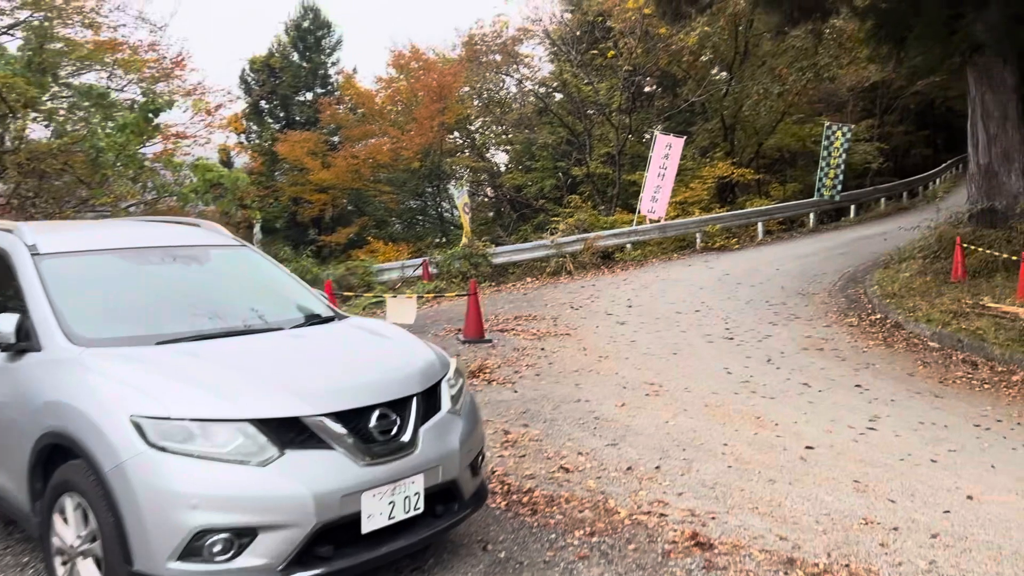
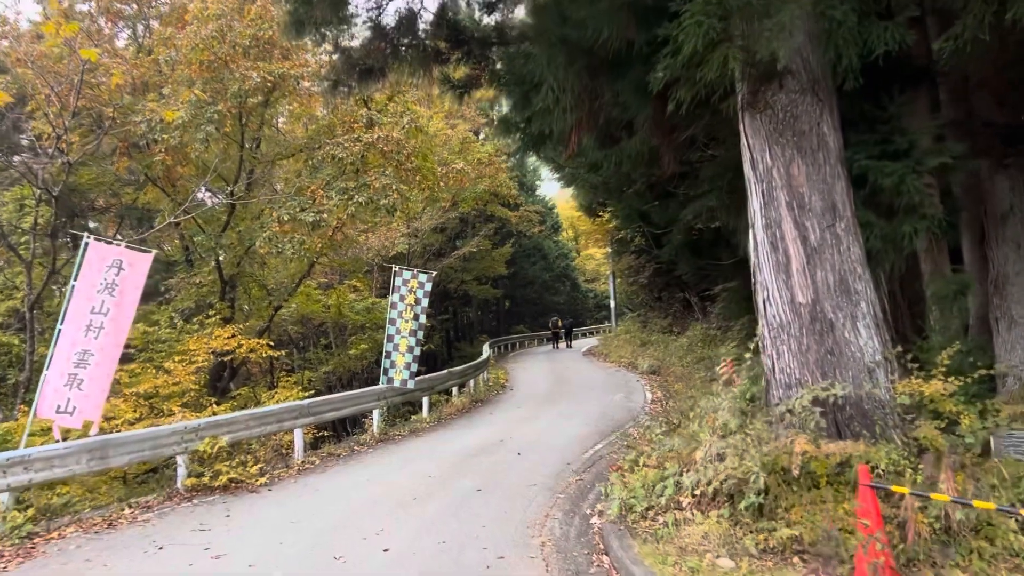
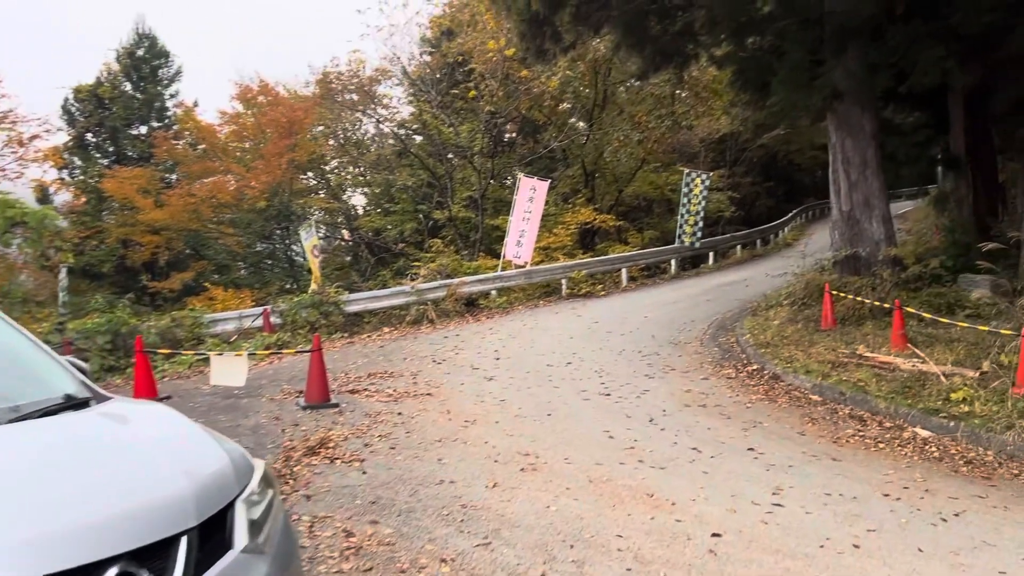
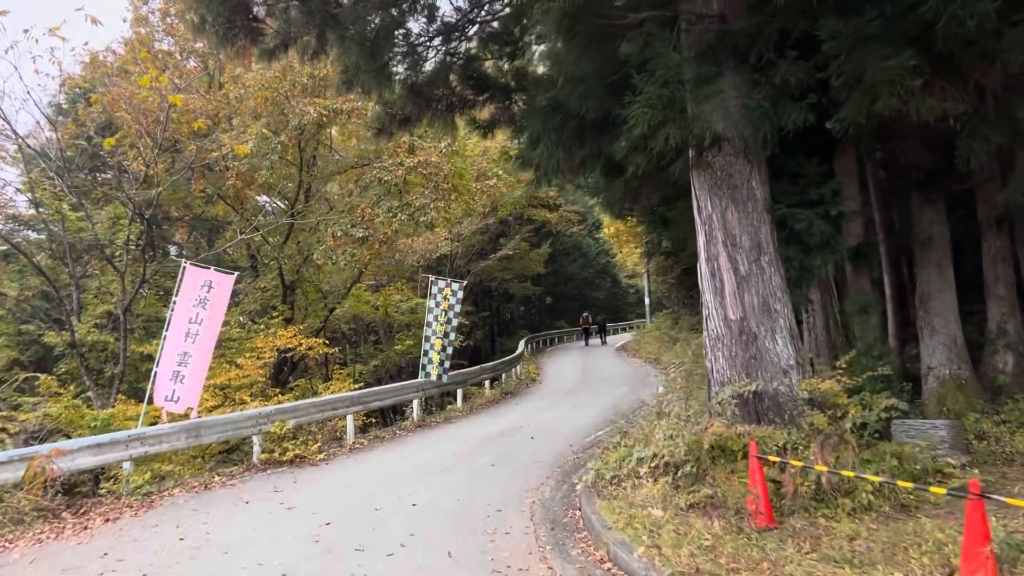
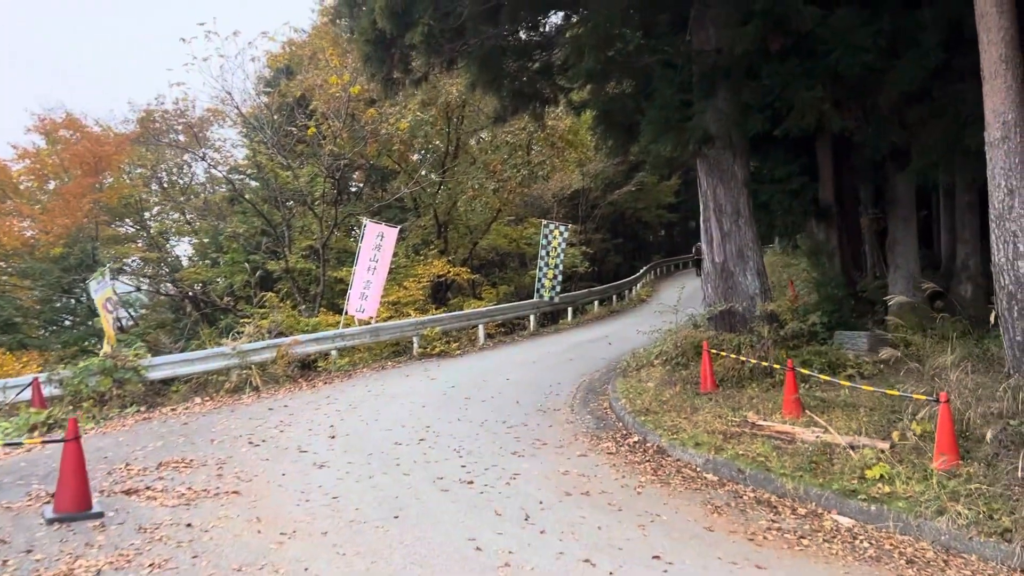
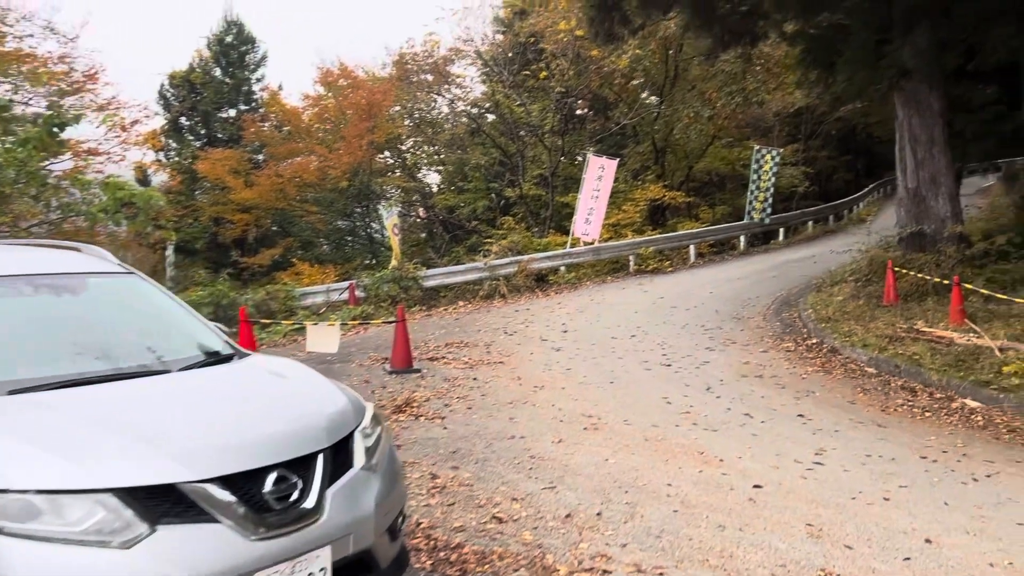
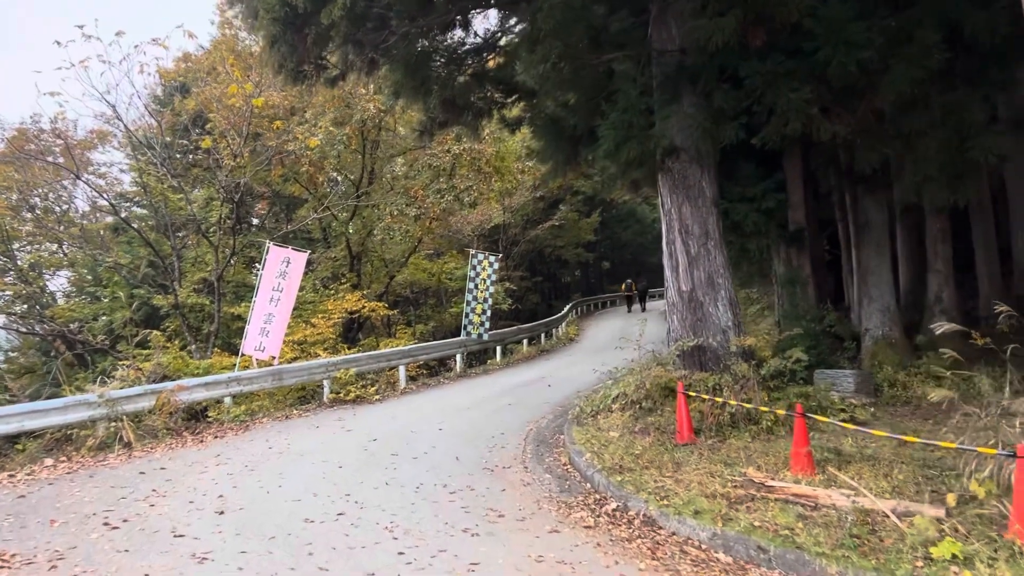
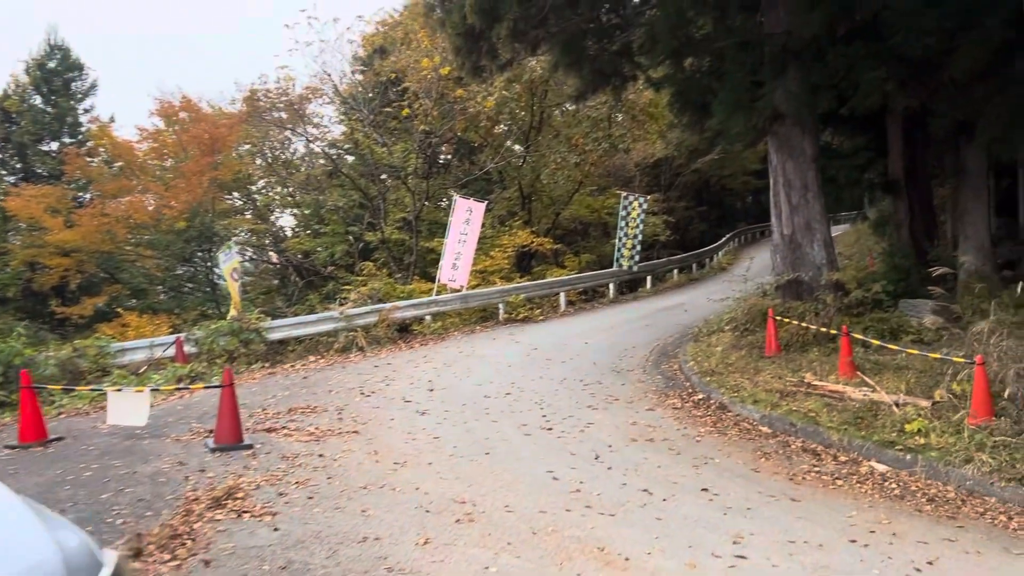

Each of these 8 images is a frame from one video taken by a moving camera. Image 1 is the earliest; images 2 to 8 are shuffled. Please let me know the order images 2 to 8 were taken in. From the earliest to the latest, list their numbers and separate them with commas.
6, 3, 8, 5, 7, 4, 2
